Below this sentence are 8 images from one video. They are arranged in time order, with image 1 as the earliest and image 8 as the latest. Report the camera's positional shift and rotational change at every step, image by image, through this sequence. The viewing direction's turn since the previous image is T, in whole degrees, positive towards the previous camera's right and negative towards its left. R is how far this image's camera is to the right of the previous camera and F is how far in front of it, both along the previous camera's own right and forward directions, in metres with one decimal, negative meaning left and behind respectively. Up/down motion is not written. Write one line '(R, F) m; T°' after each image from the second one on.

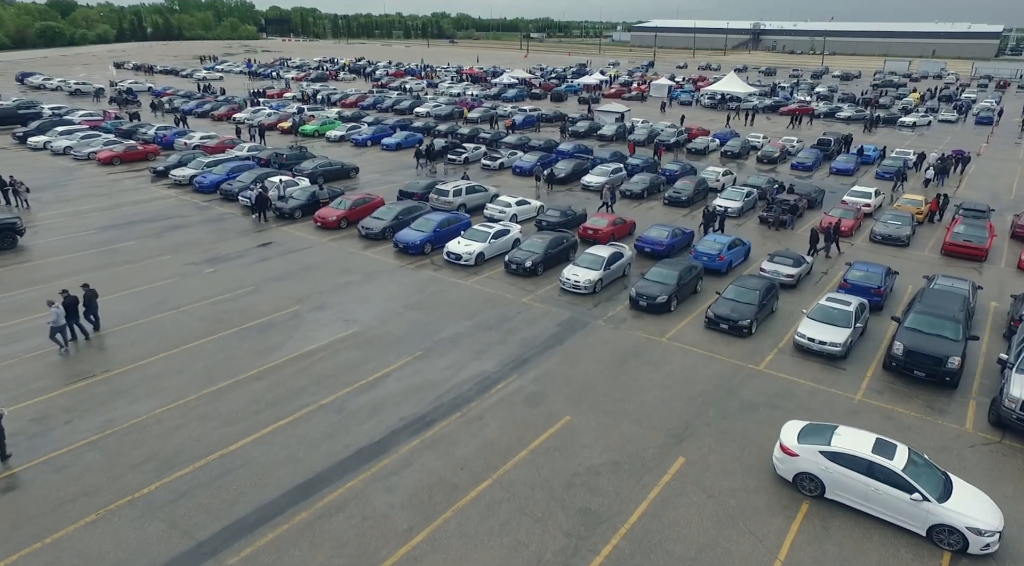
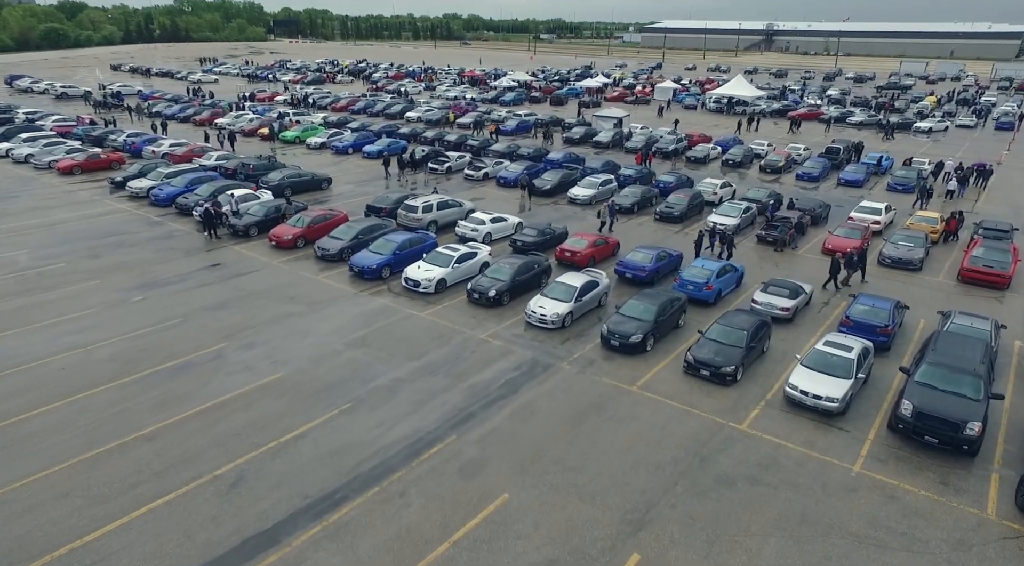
(+1.5, +2.5) m; -1°
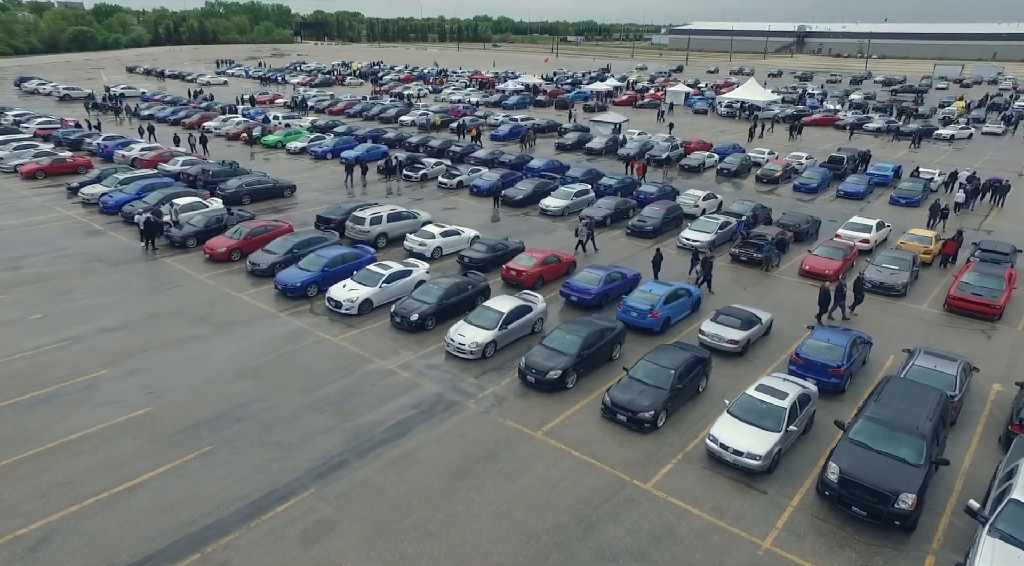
(+2.9, +1.9) m; -3°
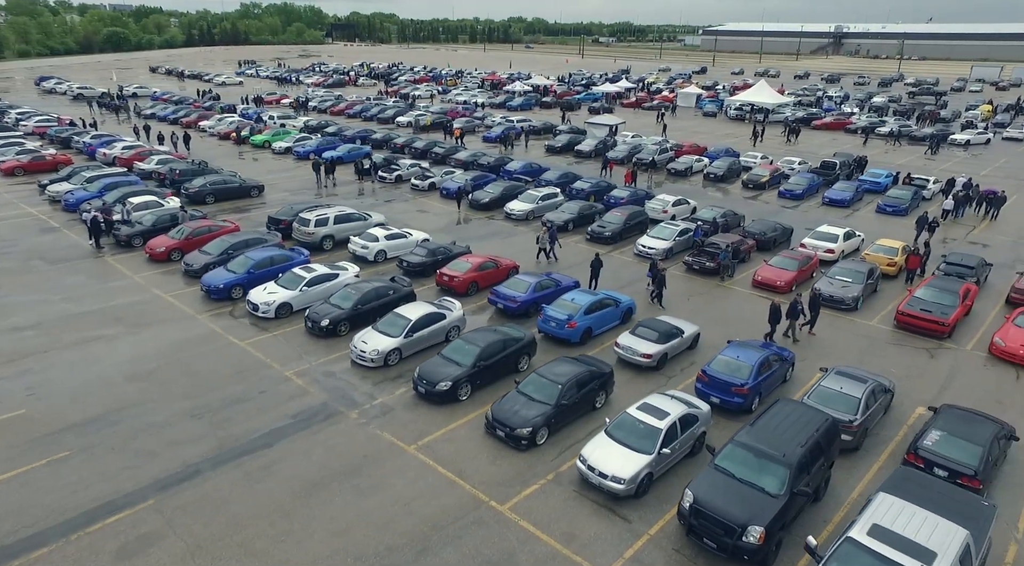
(+3.2, +0.7) m; -3°
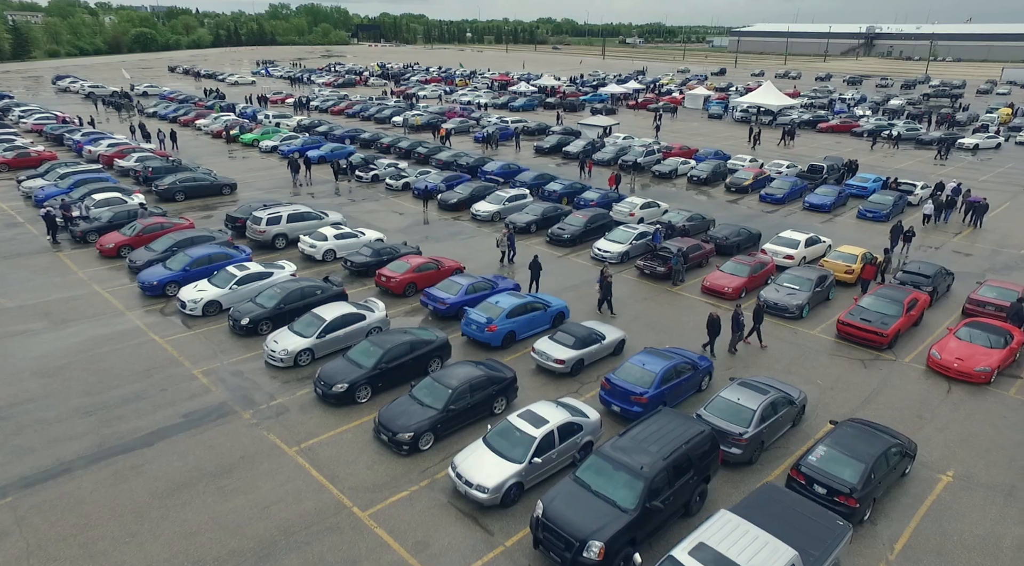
(+2.9, +0.3) m; -2°
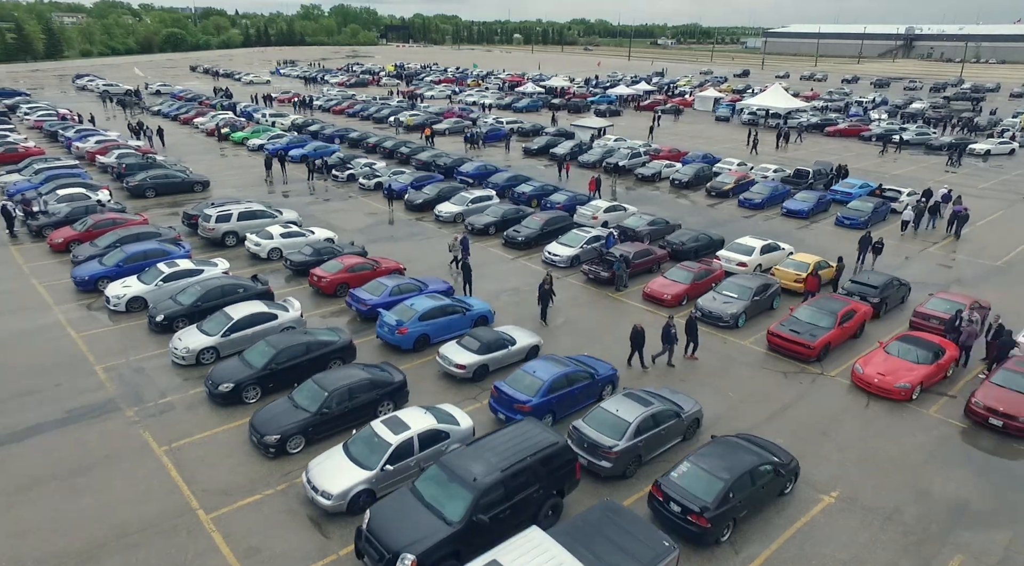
(+3.1, +0.4) m; -3°
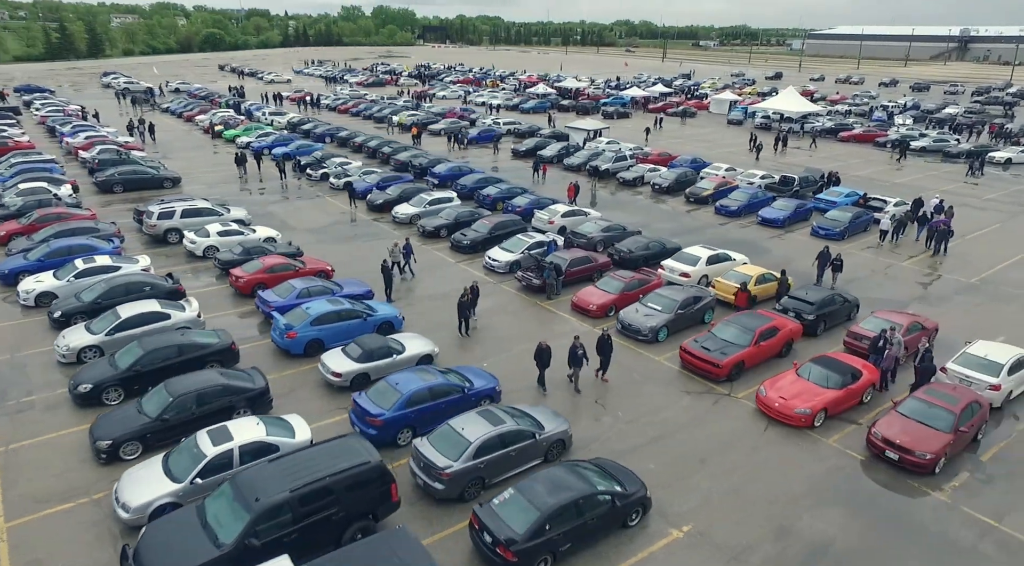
(+3.7, +0.9) m; -3°
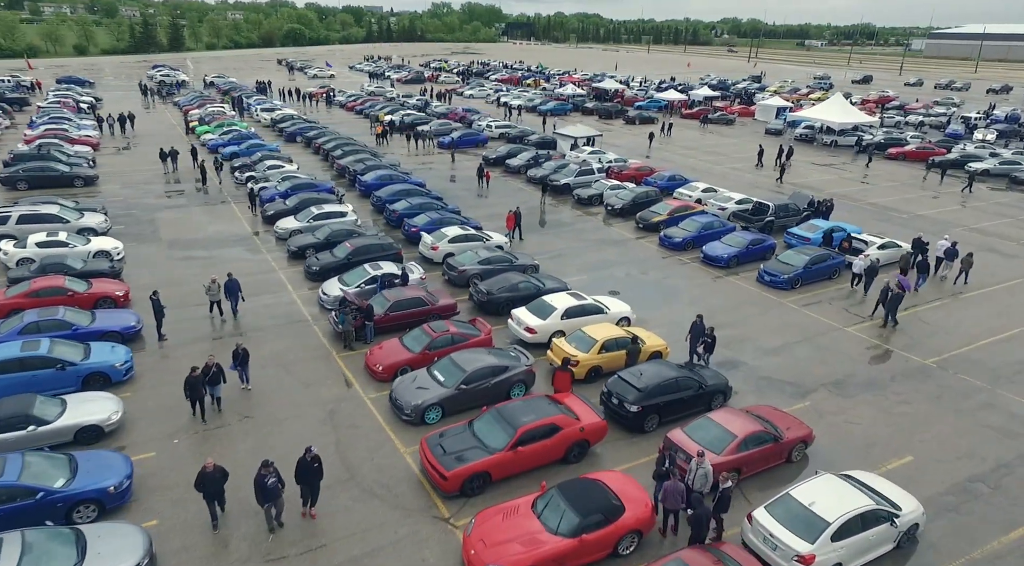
(+7.7, +4.9) m; -8°
